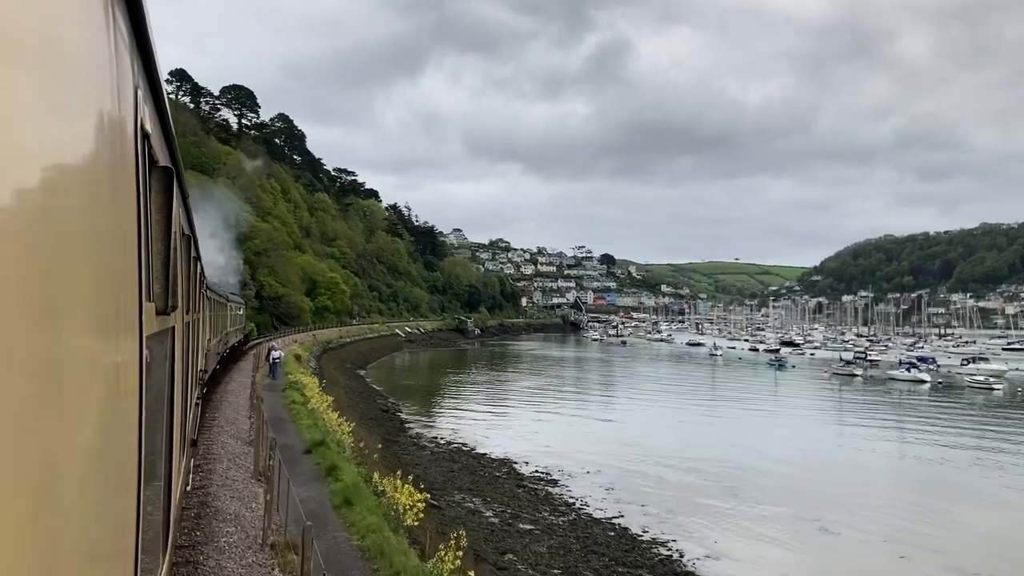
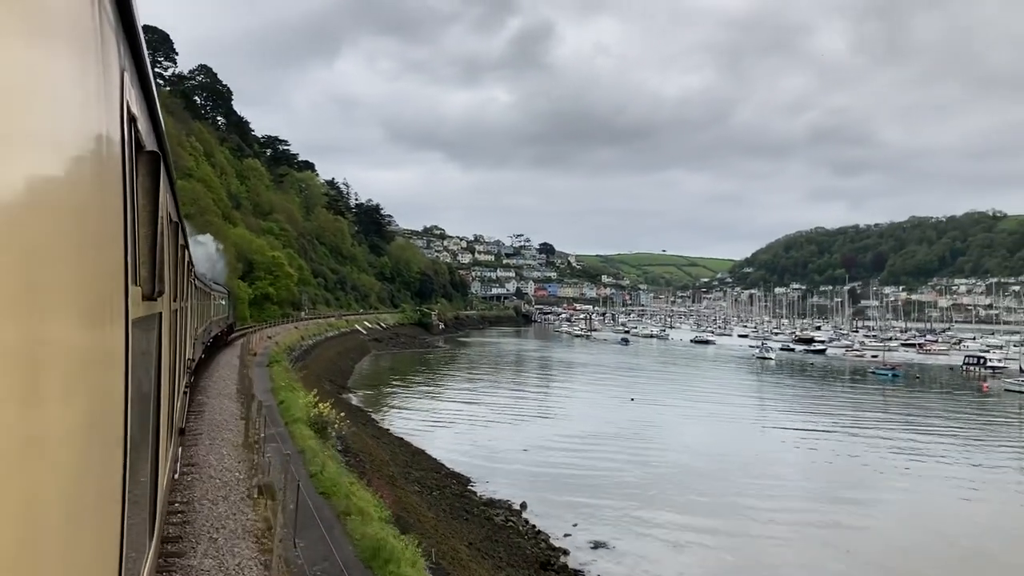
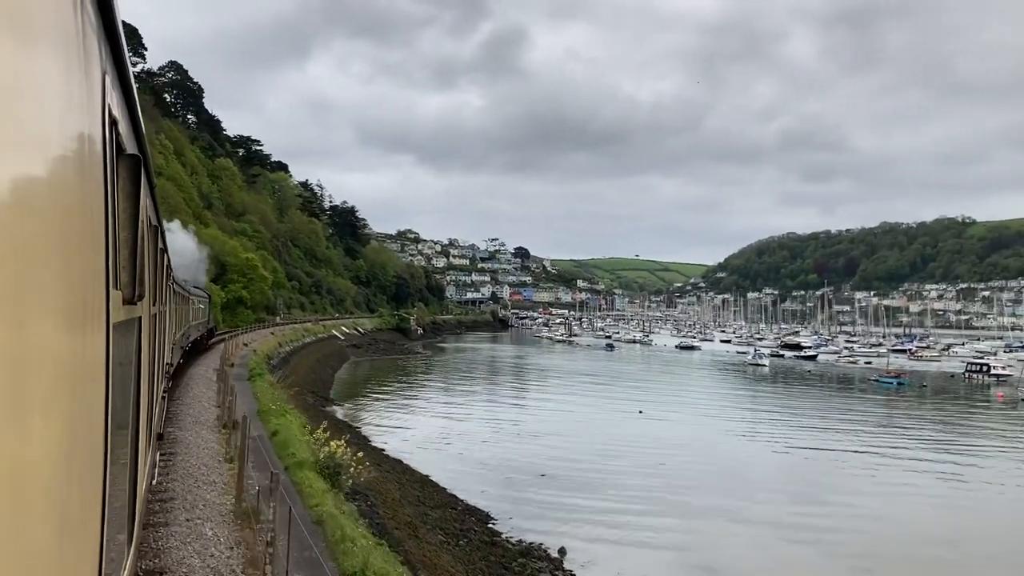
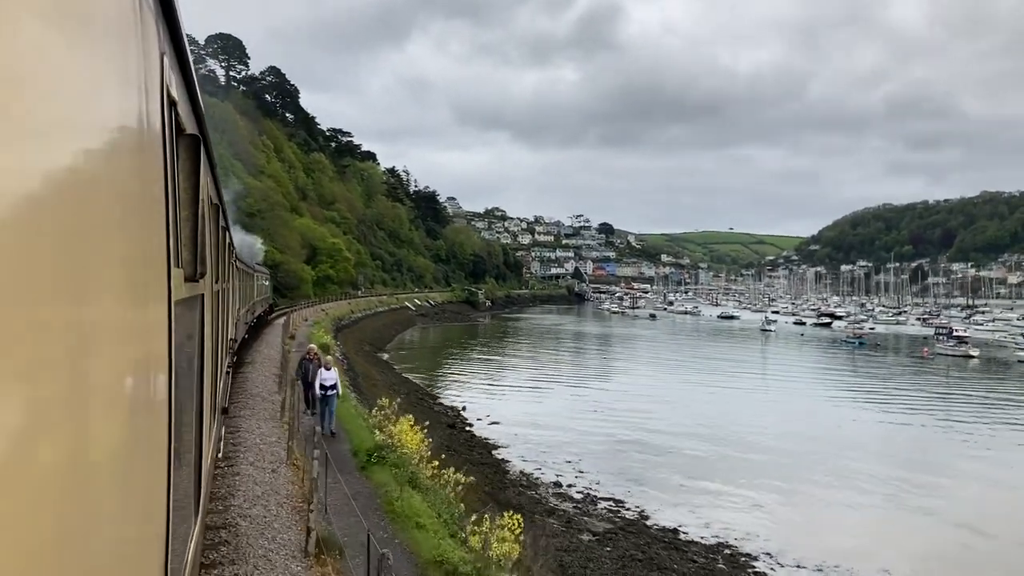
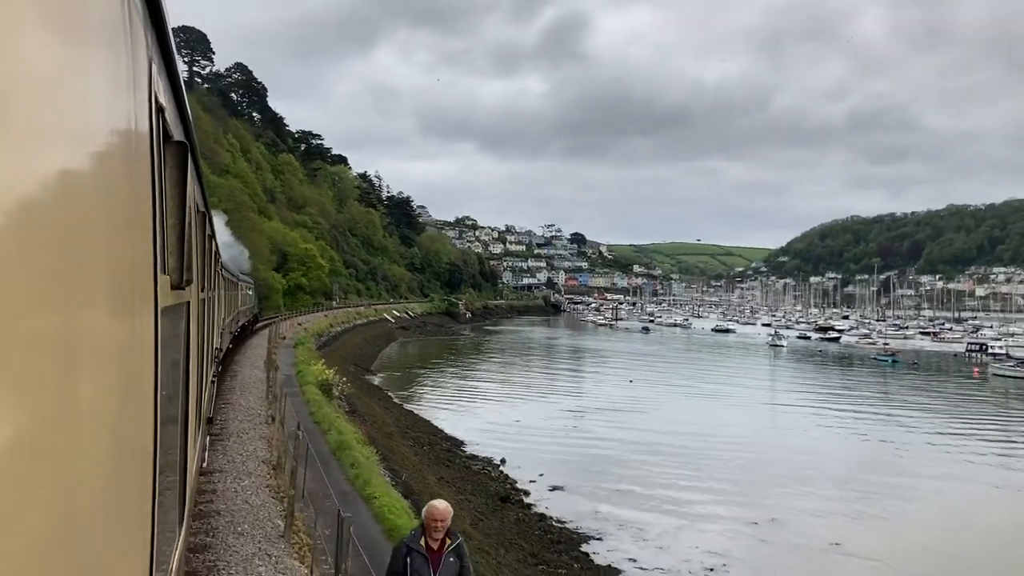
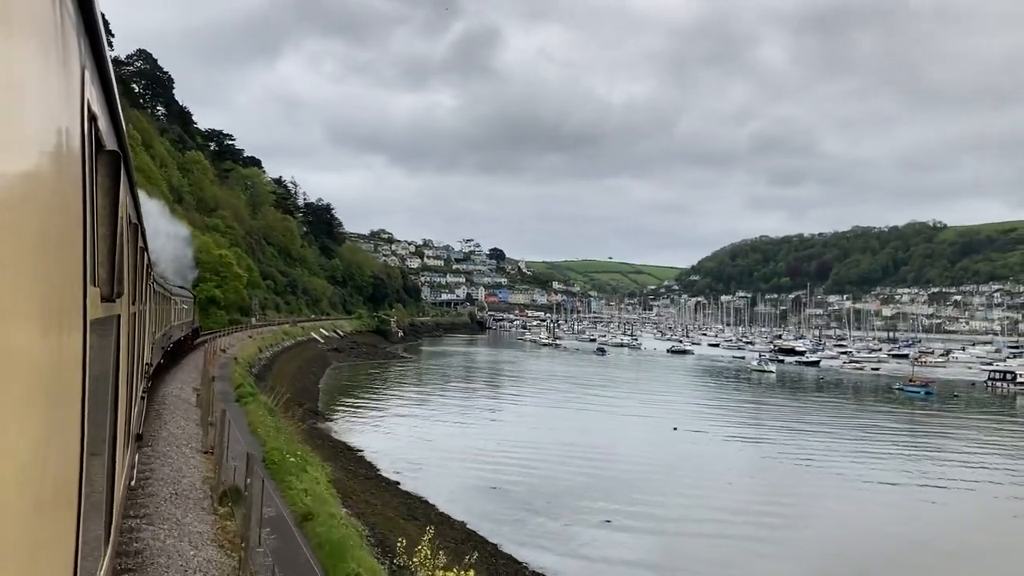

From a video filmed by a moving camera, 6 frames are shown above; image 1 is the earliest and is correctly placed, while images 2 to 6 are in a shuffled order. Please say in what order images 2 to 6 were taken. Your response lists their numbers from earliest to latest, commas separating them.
4, 5, 2, 3, 6
